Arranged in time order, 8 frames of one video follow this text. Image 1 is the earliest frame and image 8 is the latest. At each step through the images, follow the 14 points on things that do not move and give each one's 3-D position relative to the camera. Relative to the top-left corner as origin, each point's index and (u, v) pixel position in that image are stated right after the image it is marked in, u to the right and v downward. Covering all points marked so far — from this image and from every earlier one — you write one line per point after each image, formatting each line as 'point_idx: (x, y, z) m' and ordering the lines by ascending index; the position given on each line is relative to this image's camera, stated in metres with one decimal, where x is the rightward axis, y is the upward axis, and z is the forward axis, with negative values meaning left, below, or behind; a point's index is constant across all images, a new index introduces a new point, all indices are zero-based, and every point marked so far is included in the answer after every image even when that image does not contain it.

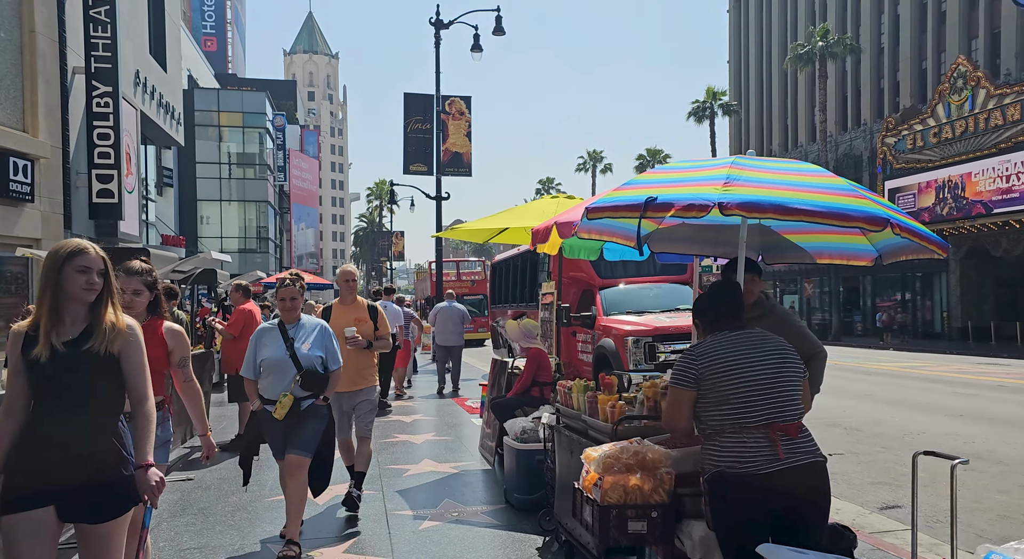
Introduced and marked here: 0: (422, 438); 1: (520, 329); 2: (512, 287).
0: (-1.1, -1.9, +10.4) m
1: (+0.1, -0.5, +8.1) m
2: (0.0, -0.1, +18.9) m
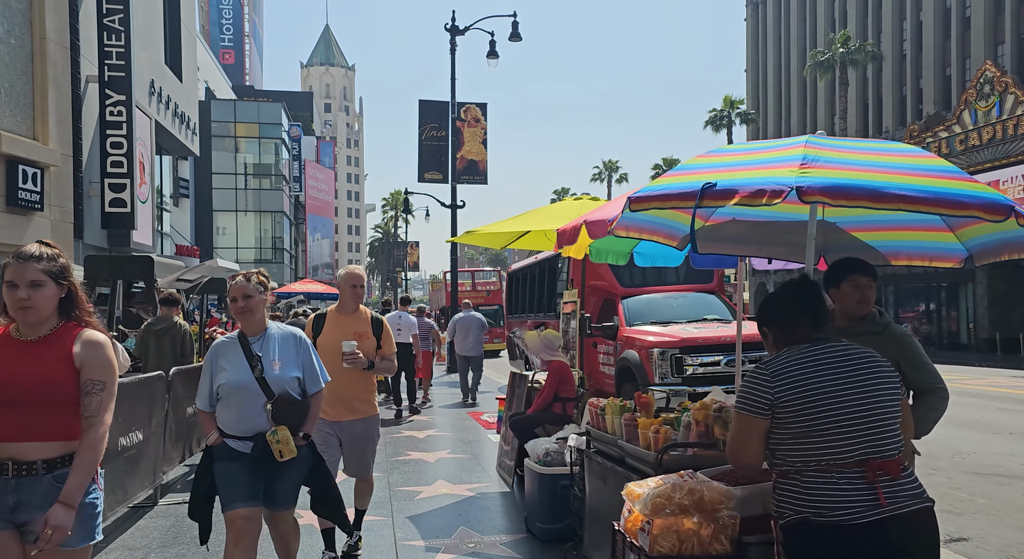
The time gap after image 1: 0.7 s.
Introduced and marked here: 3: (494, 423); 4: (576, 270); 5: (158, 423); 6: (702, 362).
0: (-0.9, -2.0, +9.8) m
1: (+0.3, -0.5, +7.5) m
2: (+0.4, -0.3, +18.4) m
3: (-0.3, -2.1, +12.8) m
4: (+1.1, +0.2, +13.7) m
5: (-3.0, -1.3, +7.3) m
6: (+2.2, -1.0, +10.1) m
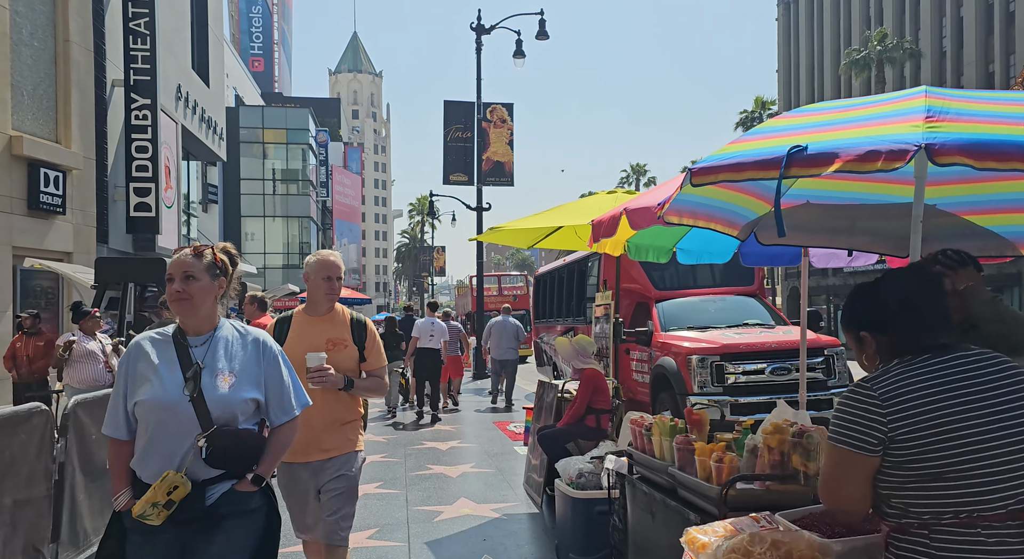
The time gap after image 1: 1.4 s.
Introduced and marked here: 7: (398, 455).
0: (-0.6, -2.1, +9.2) m
1: (+0.5, -0.5, +6.9) m
2: (+0.9, -0.4, +17.7) m
3: (+0.1, -2.2, +12.2) m
4: (+1.5, +0.1, +13.0) m
5: (-2.8, -1.3, +6.8) m
6: (+2.5, -1.0, +9.4) m
7: (-1.4, -2.2, +10.5) m
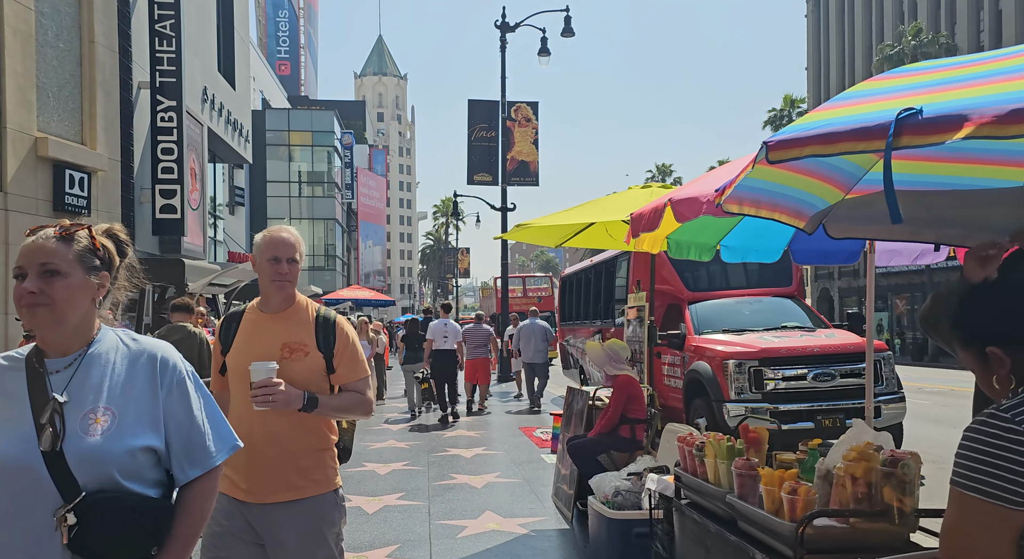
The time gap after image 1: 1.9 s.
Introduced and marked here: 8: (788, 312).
0: (-0.3, -2.1, +8.8) m
1: (+0.7, -0.5, +6.4) m
2: (+1.5, -0.4, +17.3) m
3: (+0.5, -2.2, +11.7) m
4: (+1.9, +0.1, +12.5) m
5: (-2.6, -1.3, +6.4) m
6: (+2.8, -1.0, +8.9) m
7: (-1.1, -2.2, +10.1) m
8: (+3.5, -0.4, +10.7) m
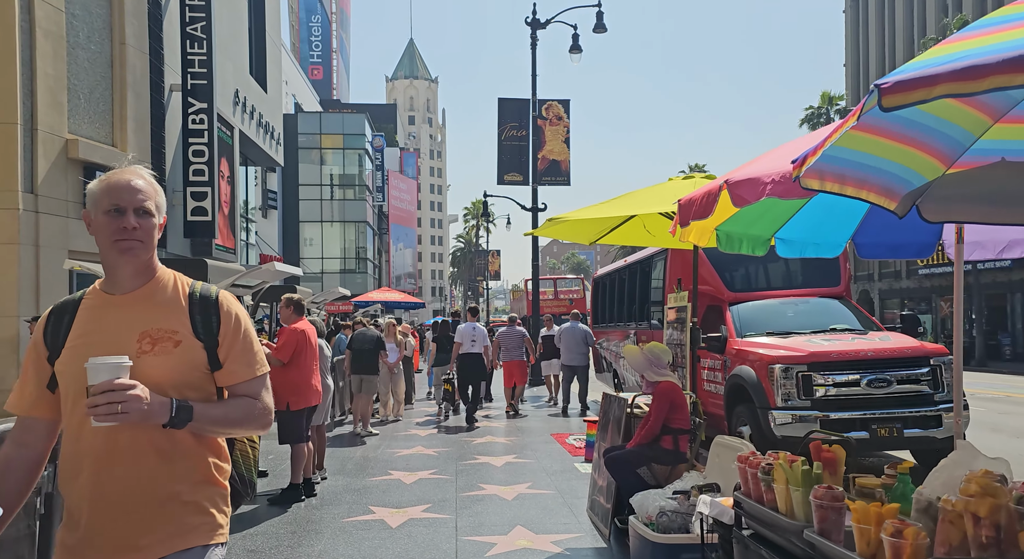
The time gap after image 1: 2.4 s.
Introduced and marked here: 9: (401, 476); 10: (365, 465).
0: (0.0, -2.1, +8.3) m
1: (+0.9, -0.5, +5.9) m
2: (+2.1, -0.5, +16.7) m
3: (+0.9, -2.2, +11.2) m
4: (+2.3, +0.1, +12.0) m
5: (-2.4, -1.3, +6.1) m
6: (+3.1, -1.0, +8.3) m
7: (-0.7, -2.2, +9.7) m
8: (+3.8, -0.4, +10.2) m
9: (-1.2, -2.2, +9.5) m
10: (-1.8, -2.2, +10.3) m
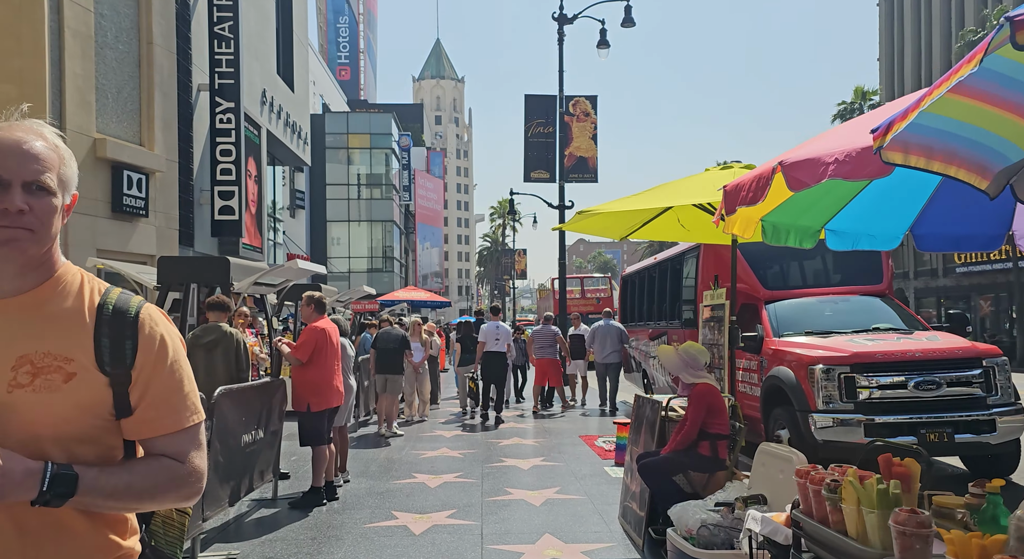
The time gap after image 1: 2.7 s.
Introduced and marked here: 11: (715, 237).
0: (+0.3, -2.0, +8.0) m
1: (+1.1, -0.5, +5.6) m
2: (+2.6, -0.4, +16.4) m
3: (+1.3, -2.2, +10.9) m
4: (+2.7, +0.1, +11.6) m
5: (-2.2, -1.2, +5.8) m
6: (+3.4, -0.9, +7.9) m
7: (-0.4, -2.2, +9.4) m
8: (+4.1, -0.4, +9.7) m
9: (-0.9, -2.1, +9.2) m
10: (-1.4, -2.2, +10.1) m
11: (+1.8, +0.4, +7.5) m
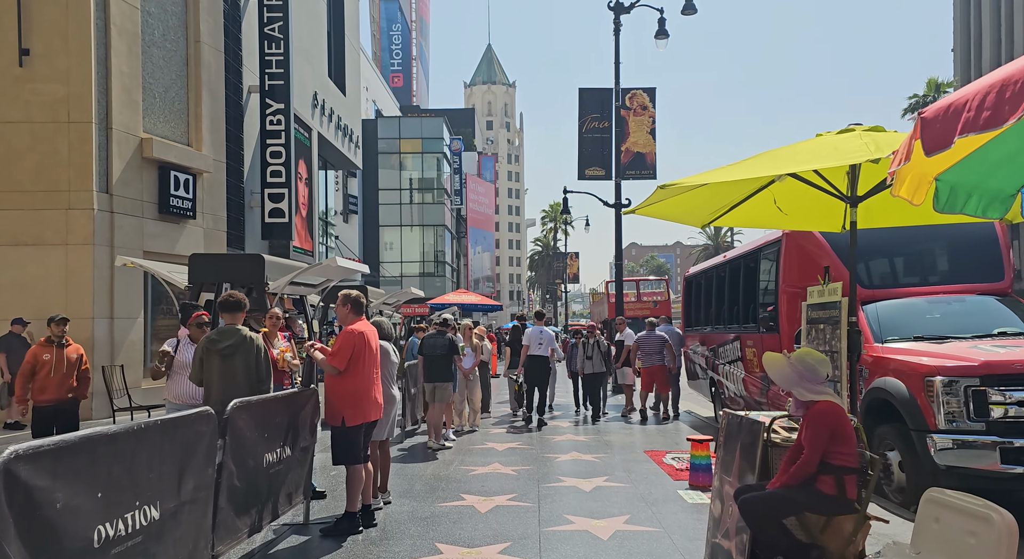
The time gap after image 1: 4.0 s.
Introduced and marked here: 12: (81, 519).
0: (+0.8, -2.0, +6.9) m
1: (+1.5, -0.5, +4.4) m
2: (+3.6, -0.4, +15.1) m
3: (+1.9, -2.1, +9.7) m
4: (+3.4, +0.1, +10.4) m
5: (-1.8, -1.2, +4.9) m
6: (+3.9, -0.9, +6.6) m
7: (+0.2, -2.1, +8.4) m
8: (+4.7, -0.3, +8.4) m
9: (-0.3, -2.1, +8.2) m
10: (-0.8, -2.2, +9.0) m
11: (+2.3, +0.4, +6.3) m
12: (-1.9, -1.0, +3.8) m
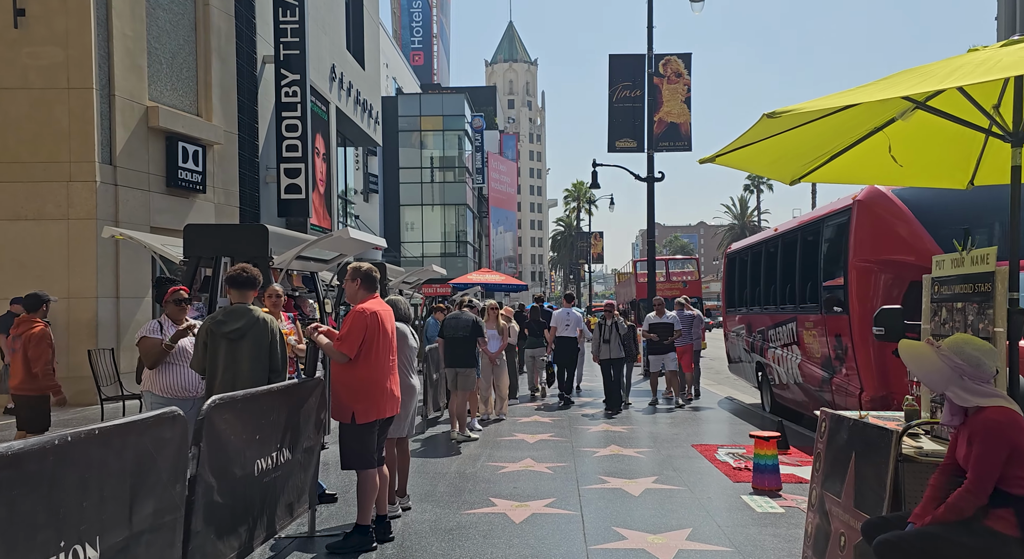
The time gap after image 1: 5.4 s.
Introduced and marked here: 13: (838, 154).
0: (+1.1, -1.8, +5.8) m
1: (+1.7, -0.3, +3.2) m
2: (+4.1, 0.0, +13.8) m
3: (+2.3, -1.9, +8.6) m
4: (+3.8, +0.4, +9.1) m
5: (-1.6, -1.0, +3.8) m
6: (+4.1, -0.7, +5.3) m
7: (+0.5, -1.9, +7.2) m
8: (+5.1, -0.1, +7.1) m
9: (0.0, -1.9, +7.1) m
10: (-0.5, -1.9, +7.9) m
11: (+2.5, +0.6, +5.1) m
12: (-1.7, -0.9, +2.7) m
13: (+1.8, +0.7, +4.8) m
